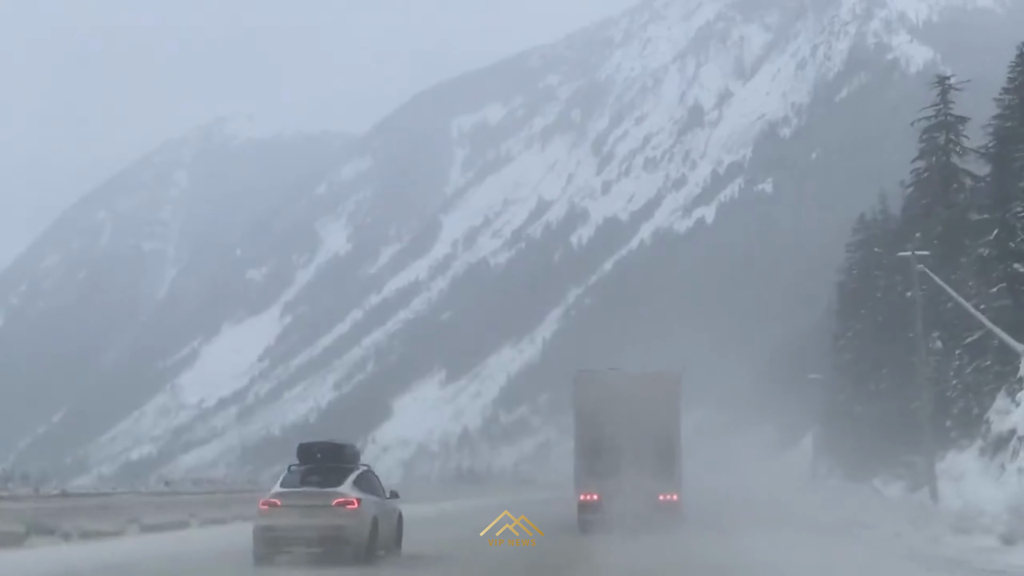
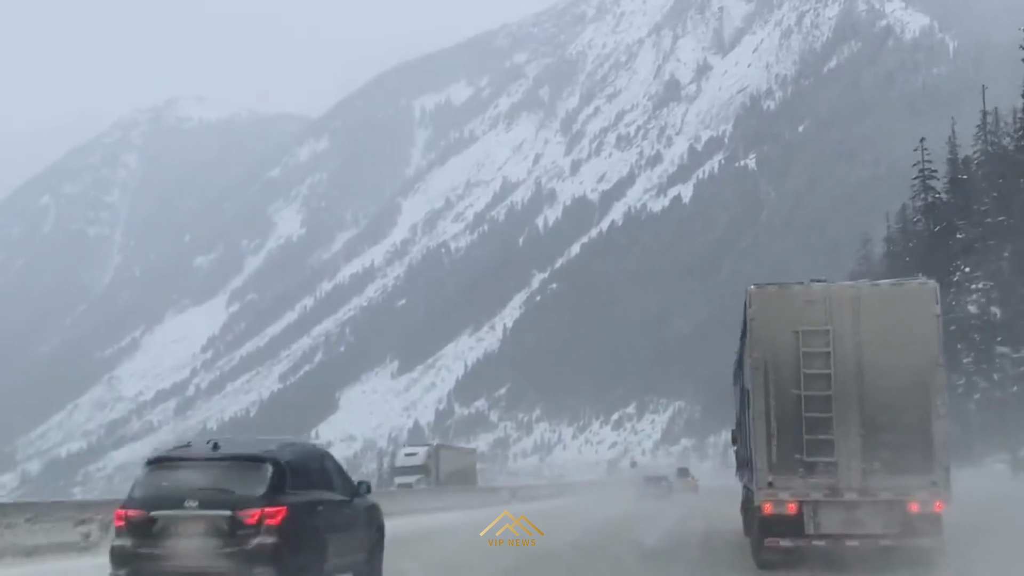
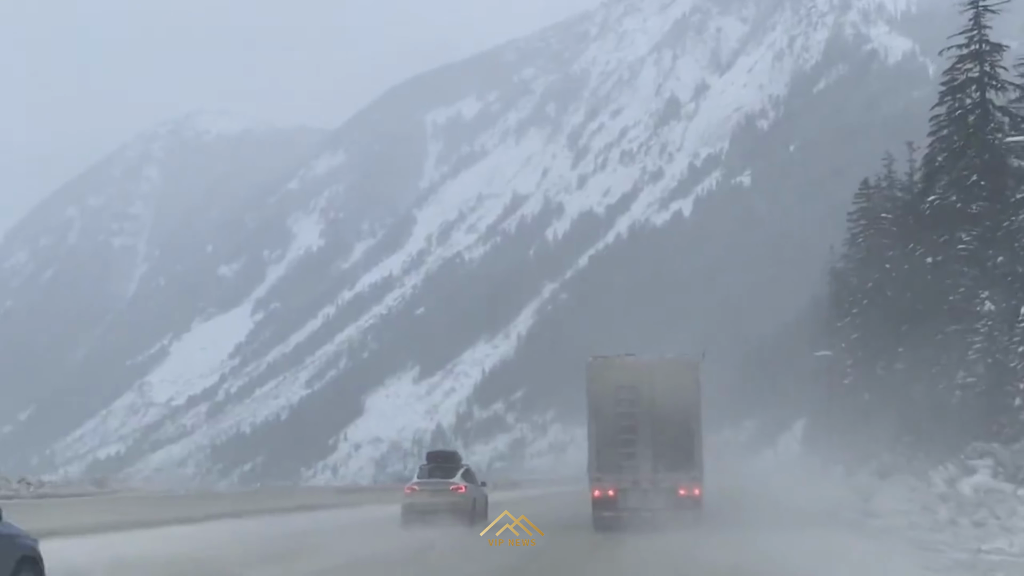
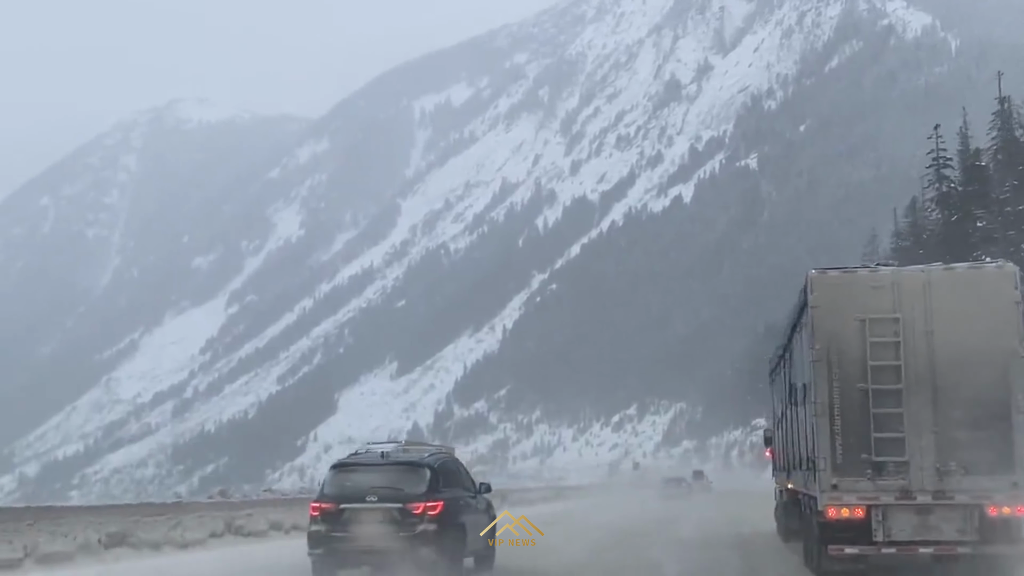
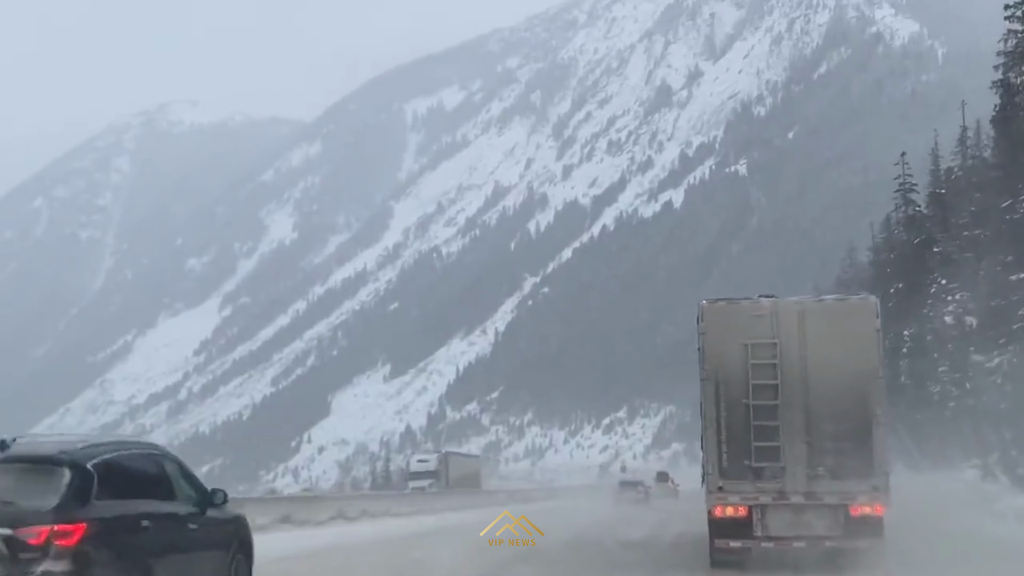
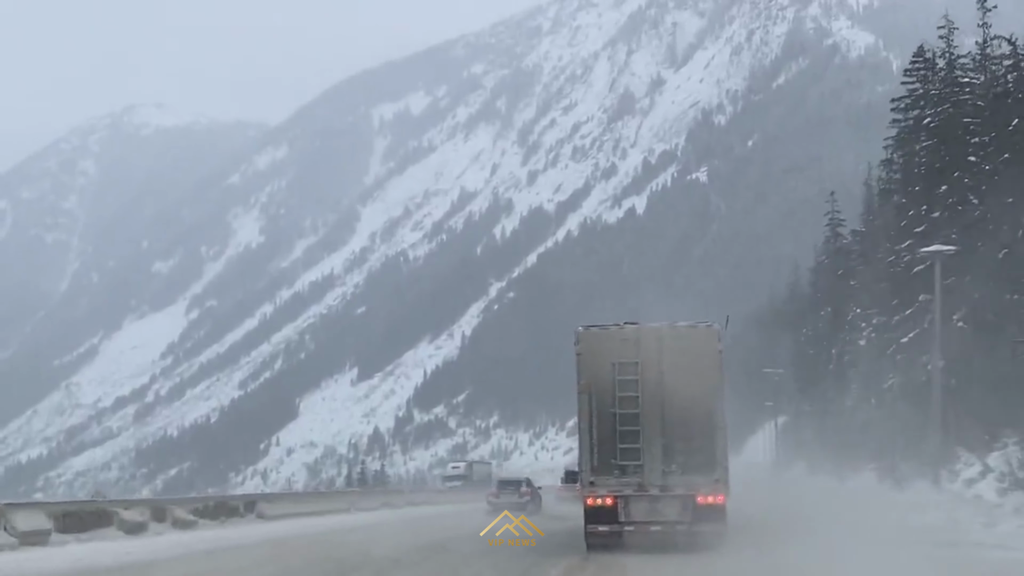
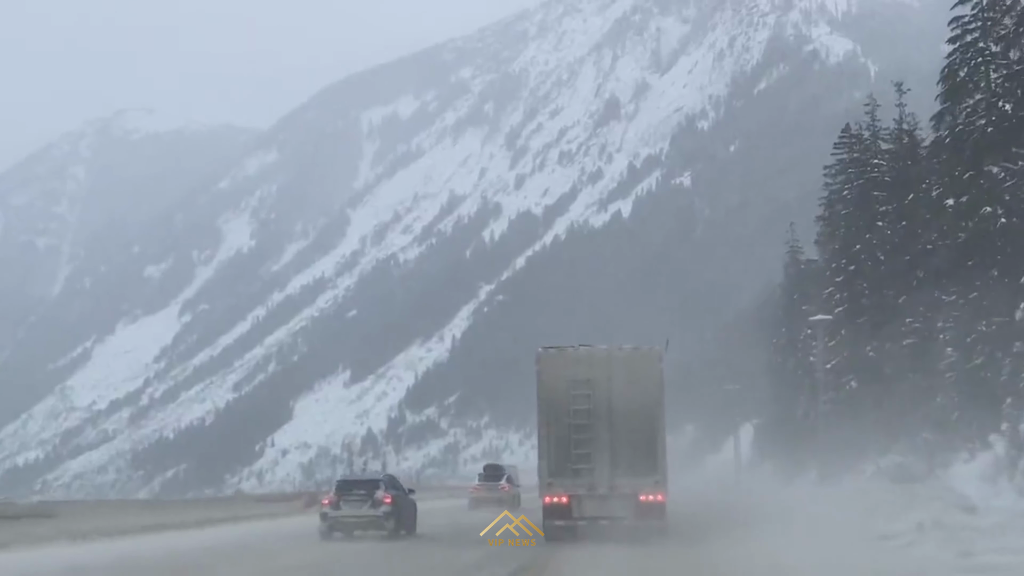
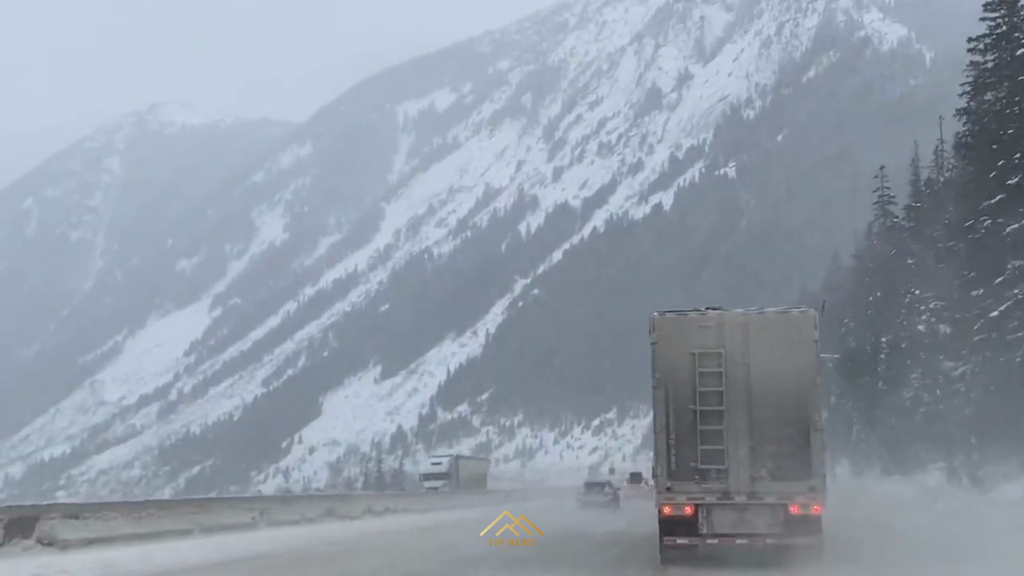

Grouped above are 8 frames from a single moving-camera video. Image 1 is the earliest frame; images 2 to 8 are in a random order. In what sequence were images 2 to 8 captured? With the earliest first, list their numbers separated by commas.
3, 7, 6, 8, 5, 2, 4
